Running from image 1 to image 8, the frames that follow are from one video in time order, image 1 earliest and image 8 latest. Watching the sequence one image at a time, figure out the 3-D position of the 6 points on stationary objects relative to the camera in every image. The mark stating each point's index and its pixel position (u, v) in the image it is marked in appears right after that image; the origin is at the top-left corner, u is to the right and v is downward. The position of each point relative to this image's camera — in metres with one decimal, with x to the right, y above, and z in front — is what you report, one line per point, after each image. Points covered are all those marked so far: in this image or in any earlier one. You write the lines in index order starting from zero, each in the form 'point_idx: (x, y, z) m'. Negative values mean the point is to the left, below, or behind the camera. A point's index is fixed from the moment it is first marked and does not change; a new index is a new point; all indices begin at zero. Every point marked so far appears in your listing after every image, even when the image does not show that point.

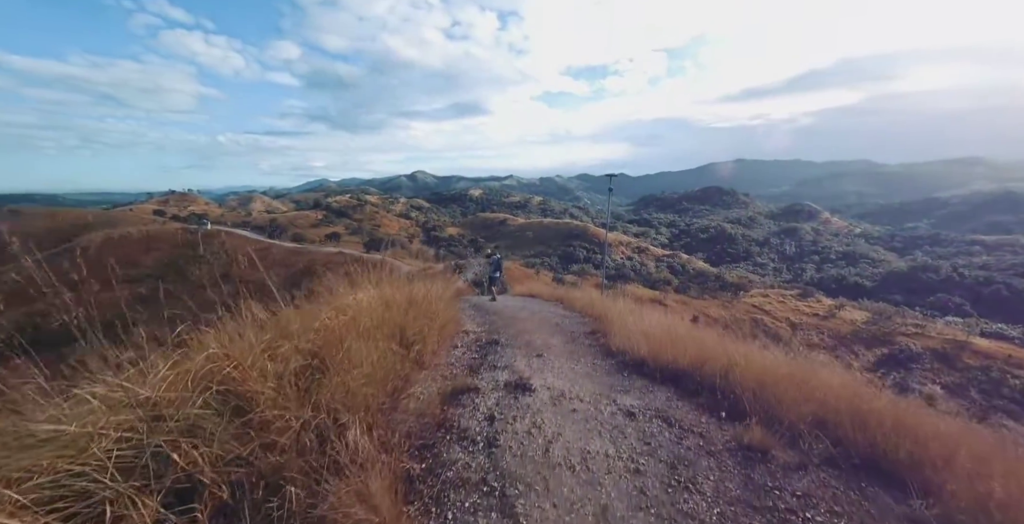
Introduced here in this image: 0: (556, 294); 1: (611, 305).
0: (+1.5, -1.1, +13.4) m
1: (+2.6, -1.1, +9.5) m
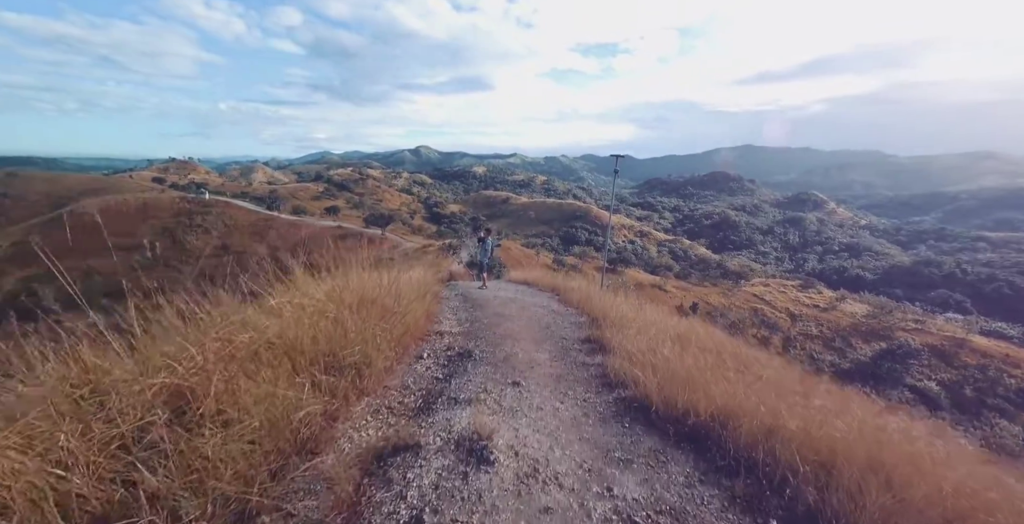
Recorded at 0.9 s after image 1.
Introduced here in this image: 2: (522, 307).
0: (+1.3, -0.7, +12.4) m
1: (+2.4, -1.0, +8.5) m
2: (+0.3, -0.9, +8.0) m
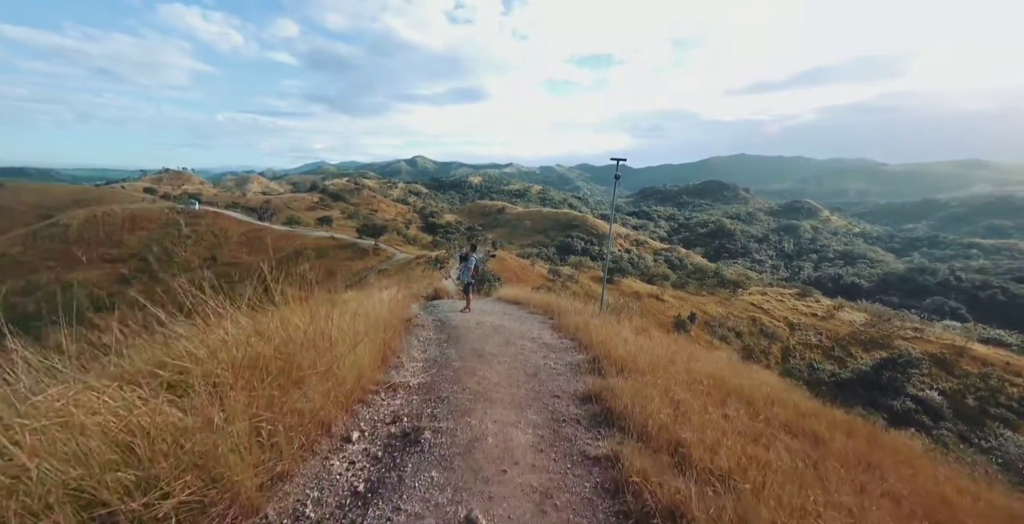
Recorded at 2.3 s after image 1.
0: (+0.9, -1.2, +11.1) m
1: (+2.1, -1.3, +7.2) m
2: (0.0, -1.3, +6.7) m
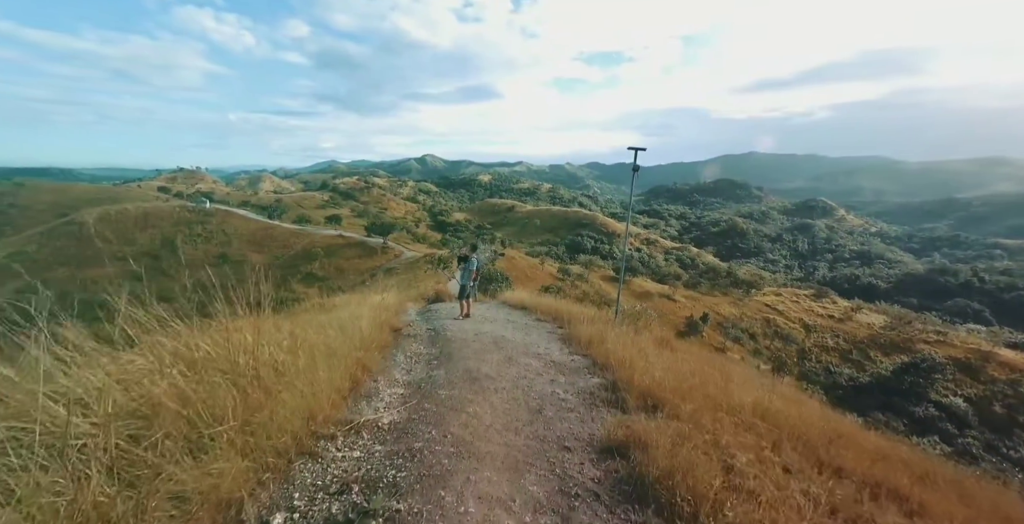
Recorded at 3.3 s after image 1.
0: (+1.1, -1.2, +10.2) m
1: (+2.1, -1.4, +6.2) m
2: (0.0, -1.4, +5.8) m
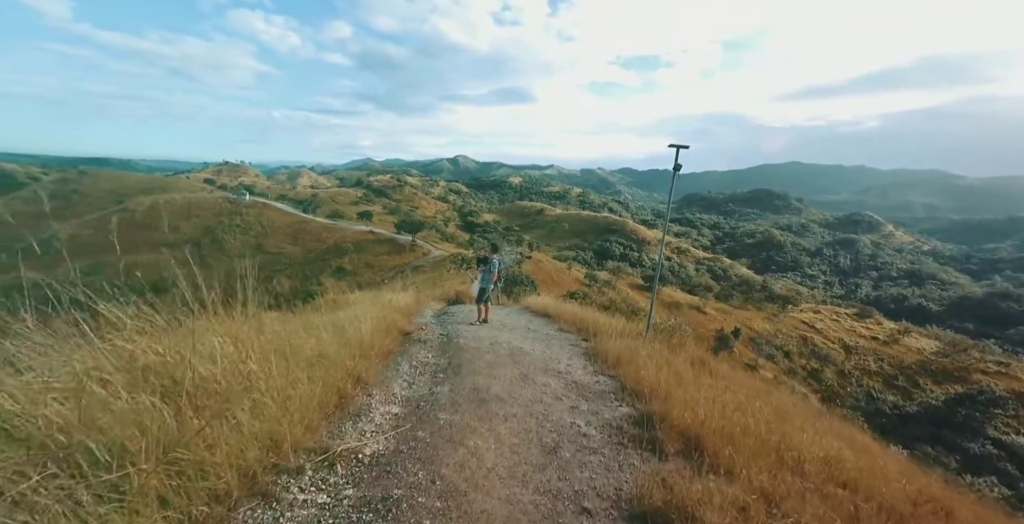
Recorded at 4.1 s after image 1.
0: (+1.6, -1.3, +9.4) m
1: (+2.4, -1.6, +5.4) m
2: (+0.2, -1.4, +5.1) m
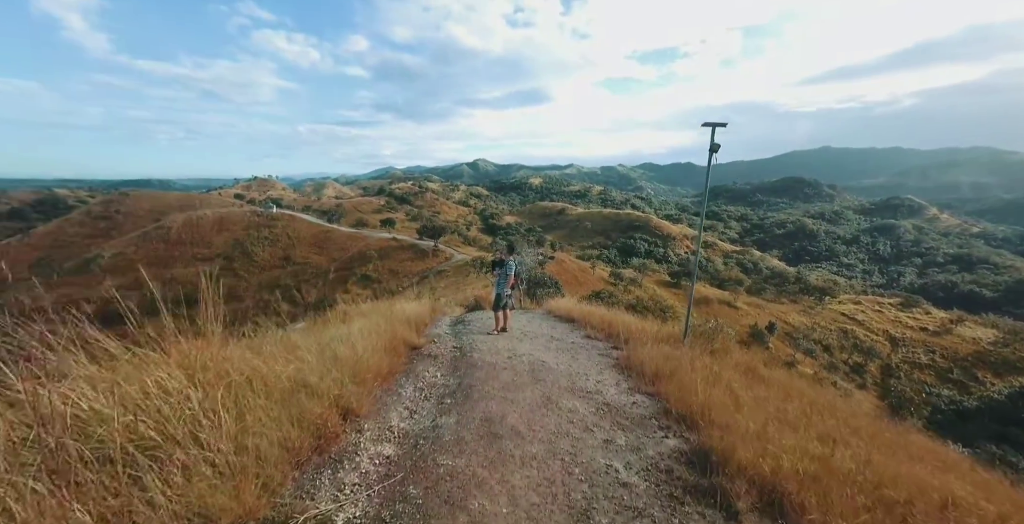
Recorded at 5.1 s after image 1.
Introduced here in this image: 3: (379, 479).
0: (+2.1, -1.3, +8.6) m
1: (+2.6, -1.5, +4.6) m
2: (+0.5, -1.5, +4.4) m
3: (-0.9, -1.5, +2.6) m
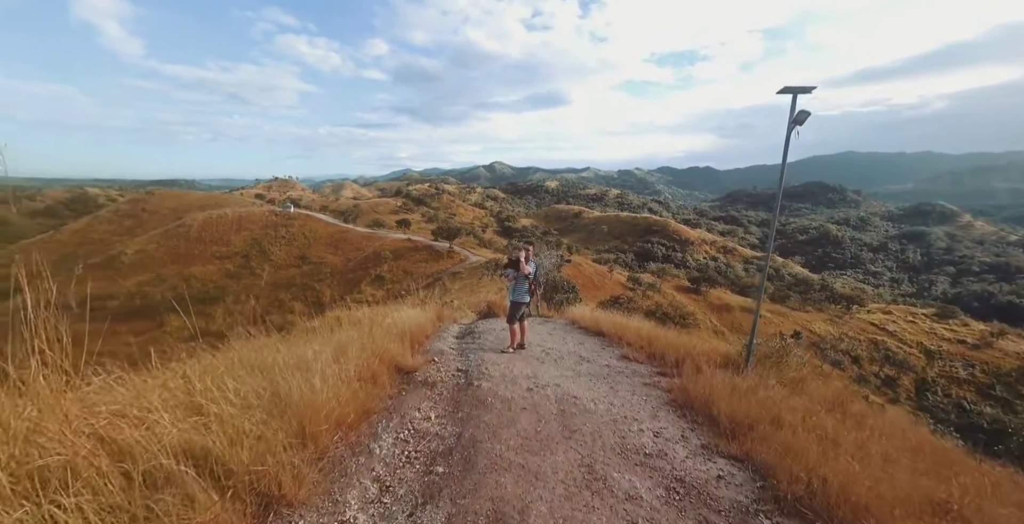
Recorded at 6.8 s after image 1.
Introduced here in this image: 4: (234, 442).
0: (+2.4, -1.4, +7.2) m
1: (+2.8, -1.5, +3.1) m
2: (+0.6, -1.5, +3.0) m
3: (-0.8, -1.5, +1.3) m
4: (-1.6, -1.0, +2.2) m
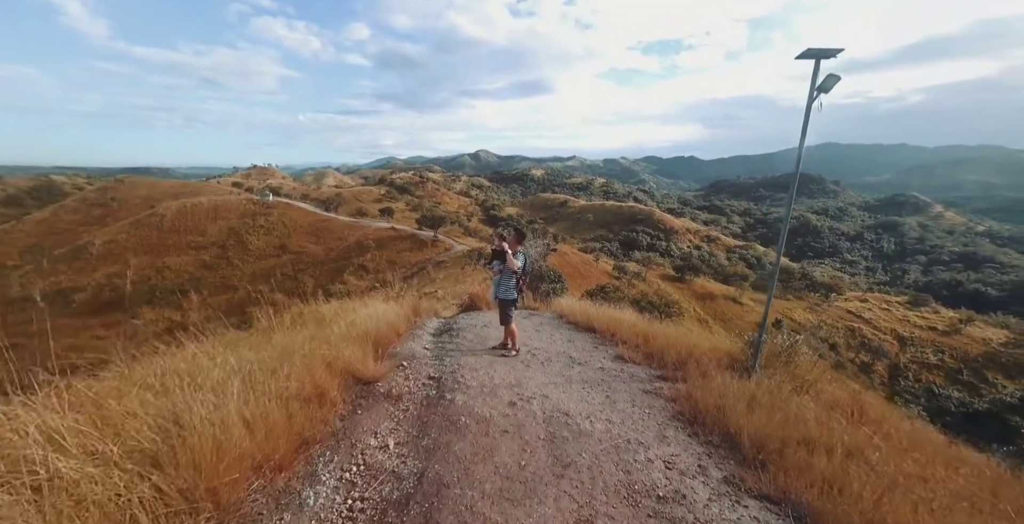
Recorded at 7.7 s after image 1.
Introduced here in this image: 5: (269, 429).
0: (+2.1, -1.2, +6.5) m
1: (+2.6, -1.5, +2.5) m
2: (+0.5, -1.4, +2.3) m
3: (-0.9, -1.5, +0.6) m
4: (-1.7, -1.0, +1.4) m
5: (-1.6, -1.0, +2.5) m
